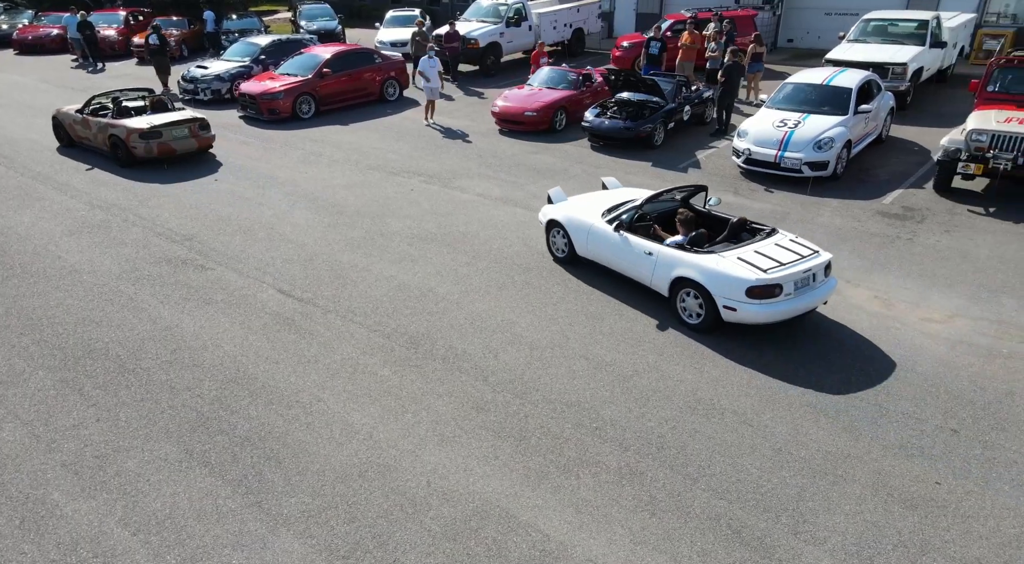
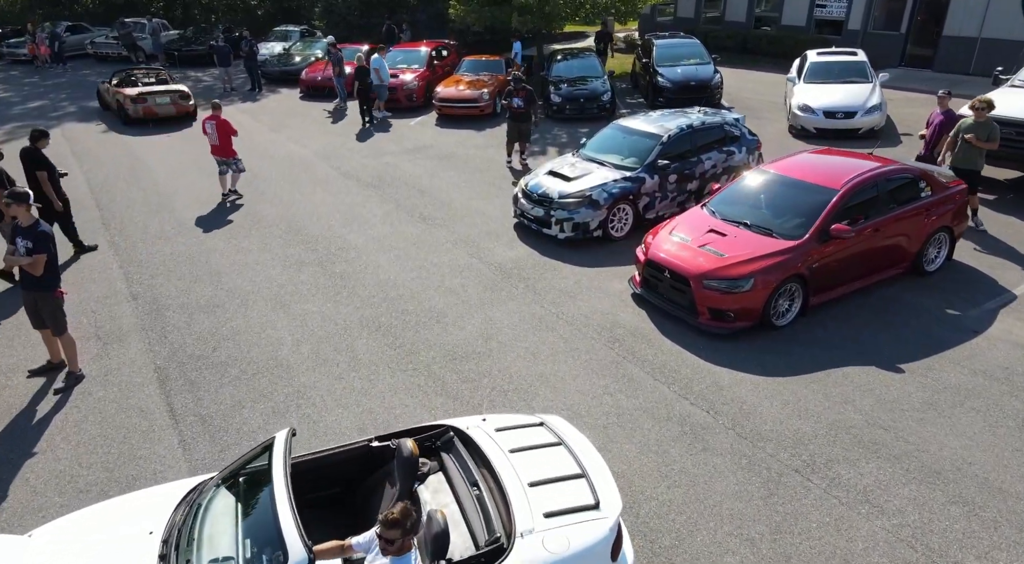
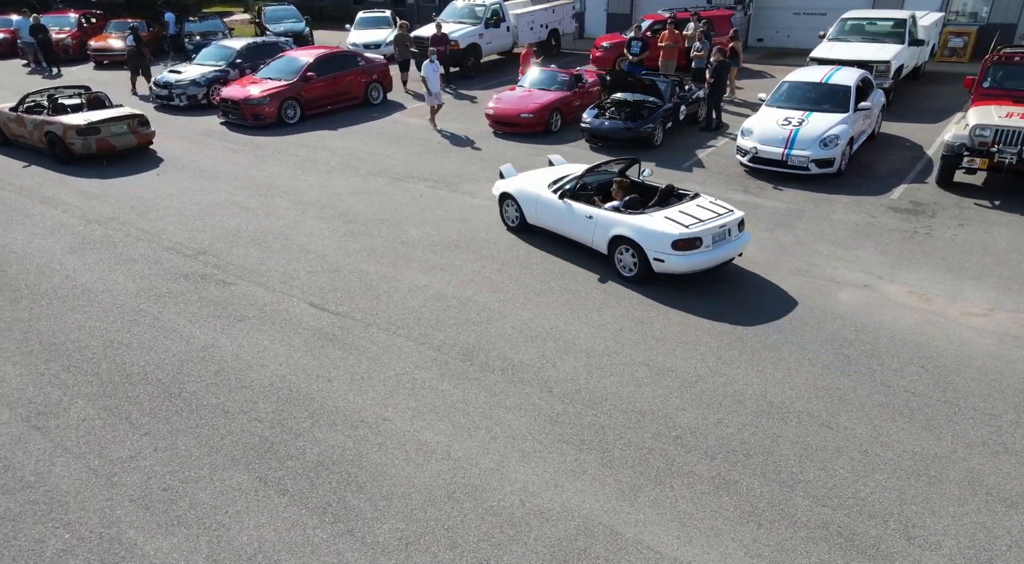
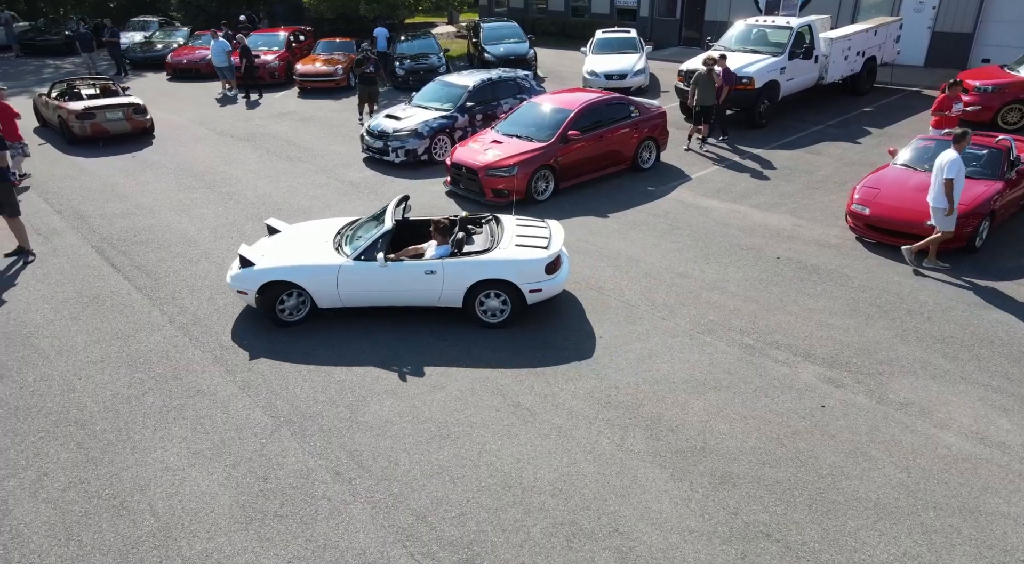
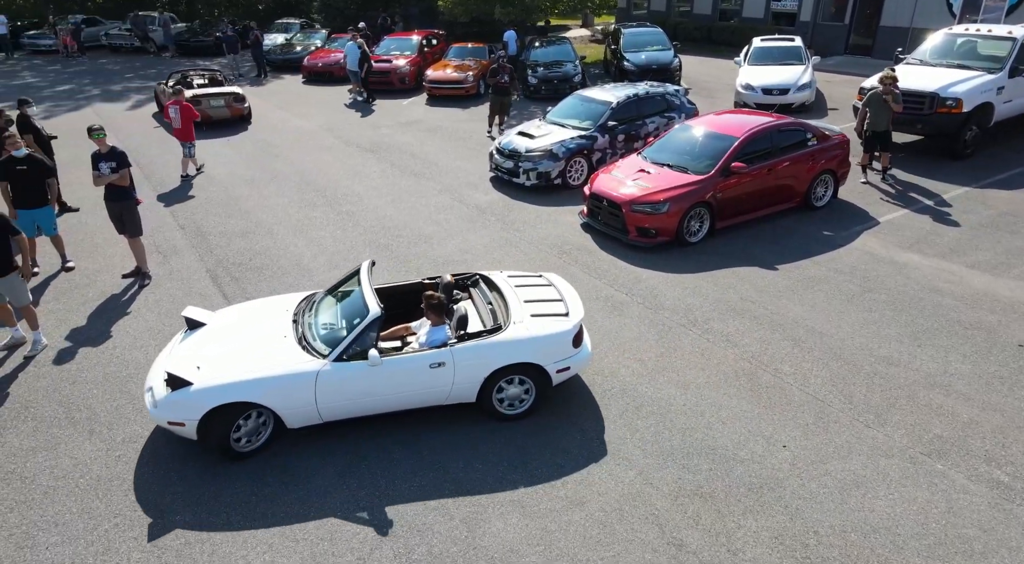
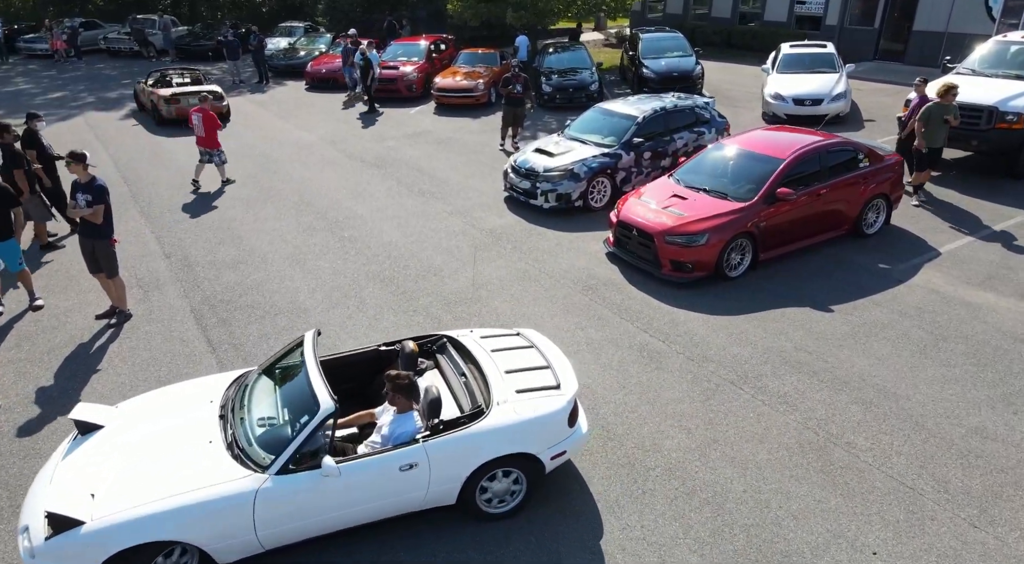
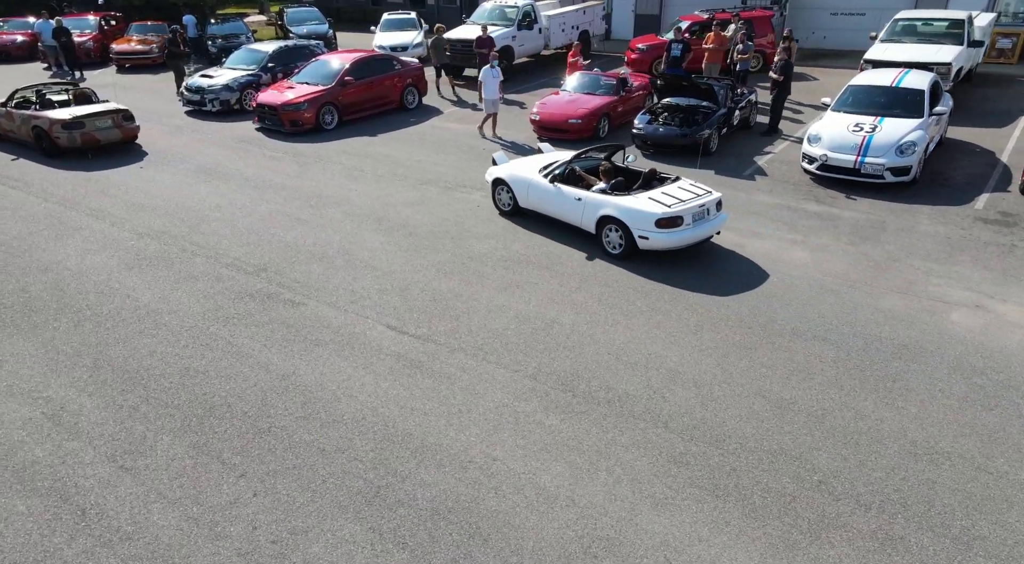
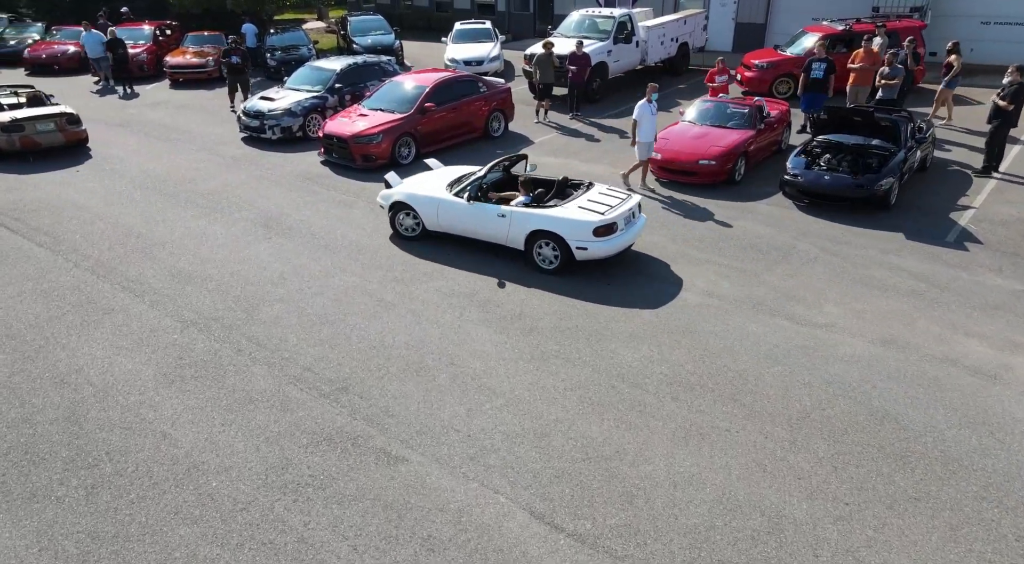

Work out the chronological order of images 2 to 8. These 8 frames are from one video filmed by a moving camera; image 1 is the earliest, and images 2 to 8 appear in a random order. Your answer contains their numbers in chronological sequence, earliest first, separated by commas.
3, 7, 8, 4, 5, 6, 2
